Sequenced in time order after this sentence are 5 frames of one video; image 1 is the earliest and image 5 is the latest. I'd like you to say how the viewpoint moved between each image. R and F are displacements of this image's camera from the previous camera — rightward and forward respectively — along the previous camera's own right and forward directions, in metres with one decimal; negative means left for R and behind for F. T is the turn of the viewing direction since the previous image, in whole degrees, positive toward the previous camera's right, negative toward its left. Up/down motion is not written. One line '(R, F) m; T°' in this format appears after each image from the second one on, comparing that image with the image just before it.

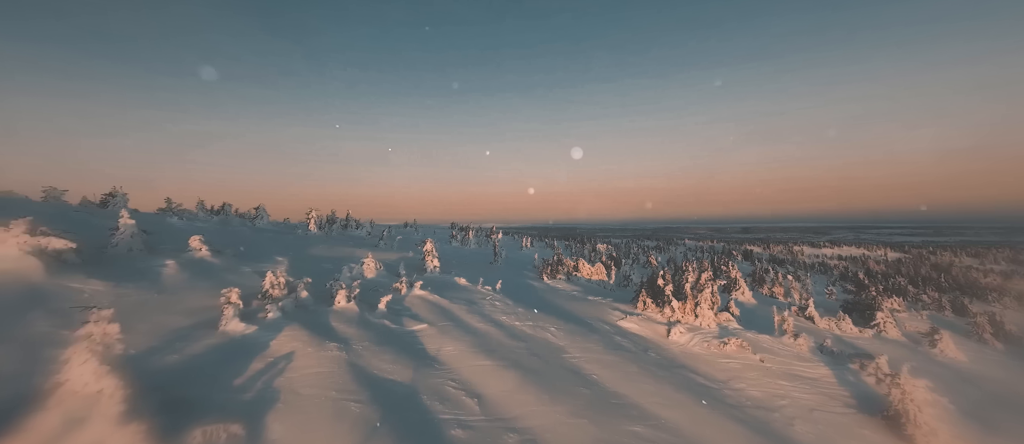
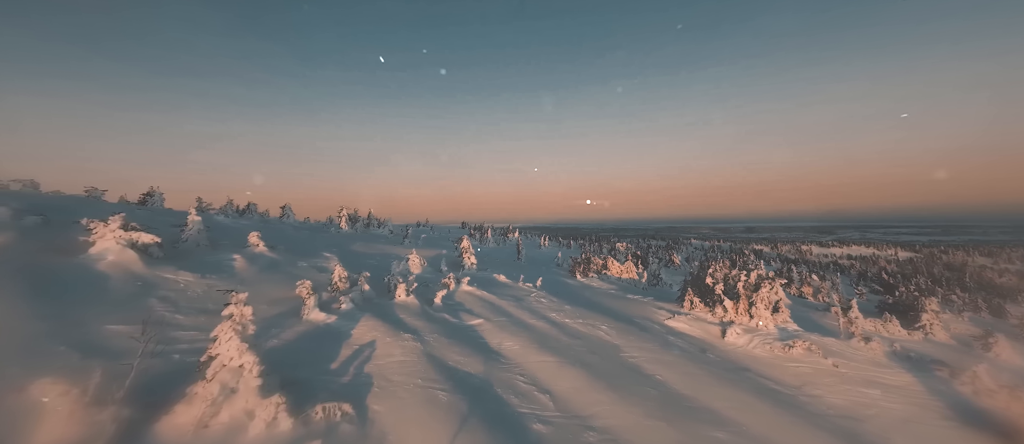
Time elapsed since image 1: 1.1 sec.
(-0.6, -0.3) m; -8°
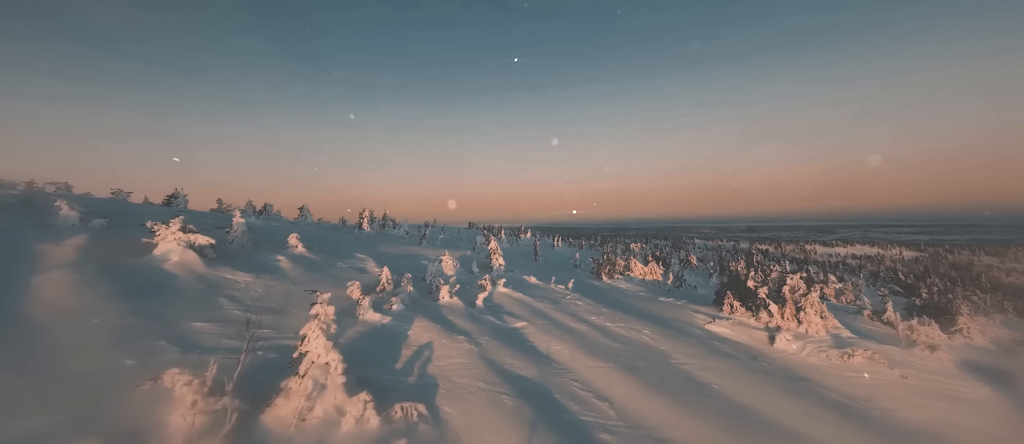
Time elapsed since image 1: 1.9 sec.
(-0.6, -0.1) m; -6°
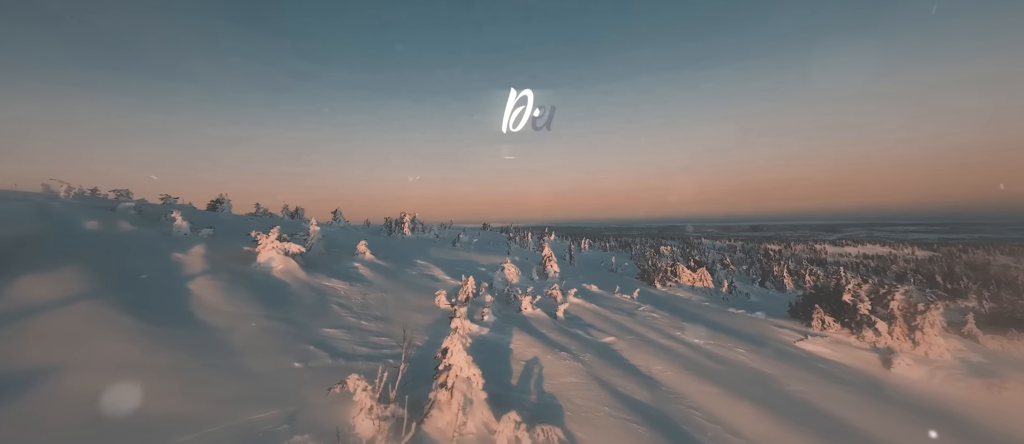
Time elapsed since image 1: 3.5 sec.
(-1.1, -0.1) m; -12°
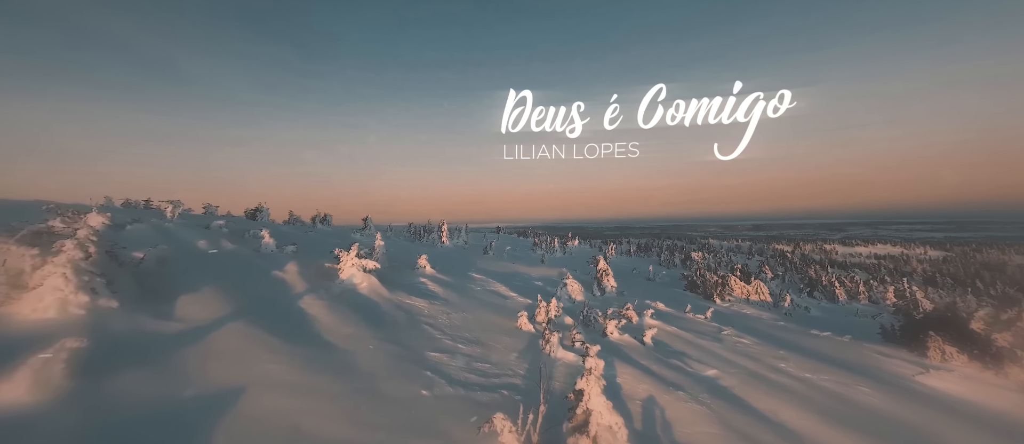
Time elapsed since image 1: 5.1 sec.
(-1.1, +0.3) m; -12°
